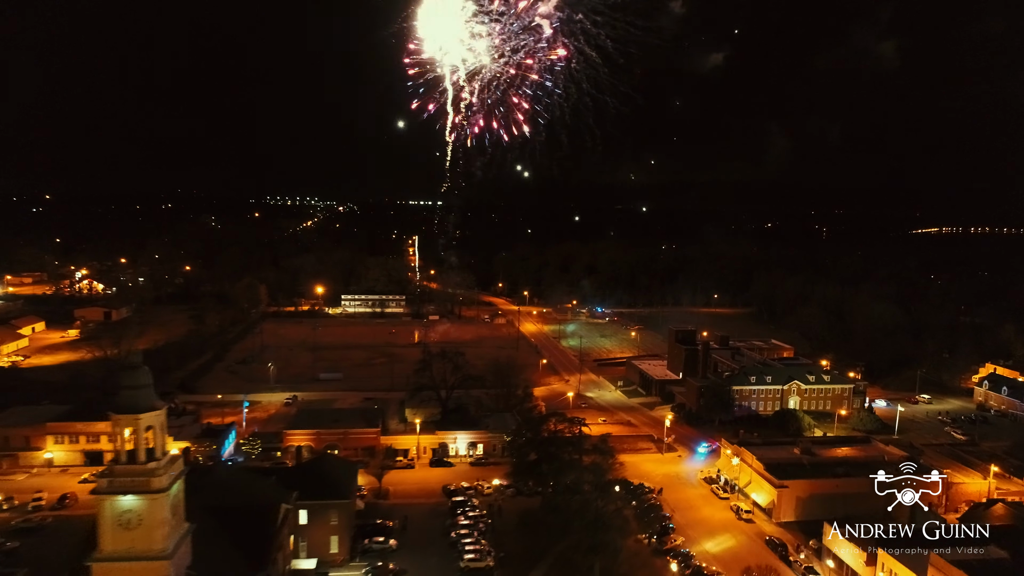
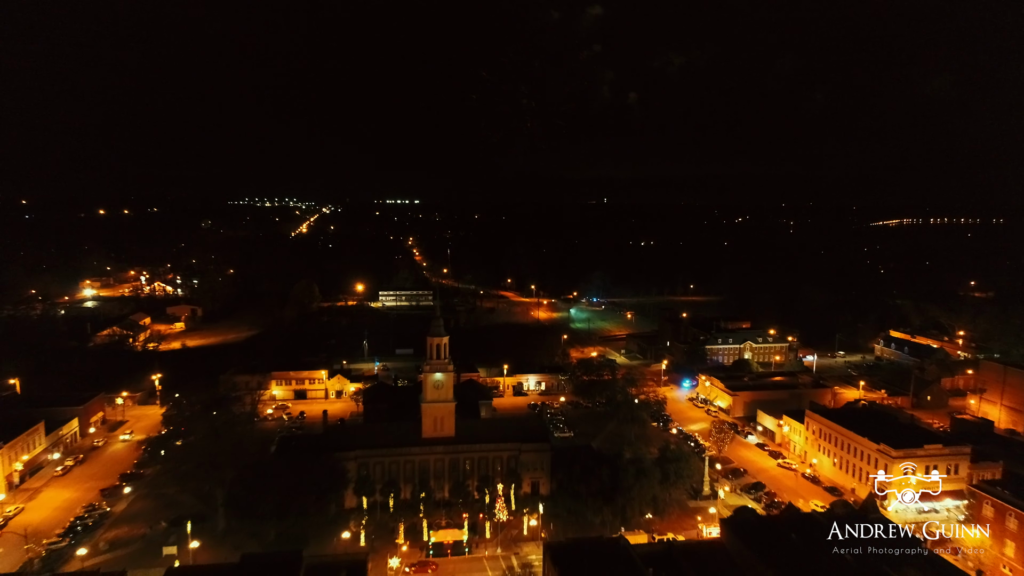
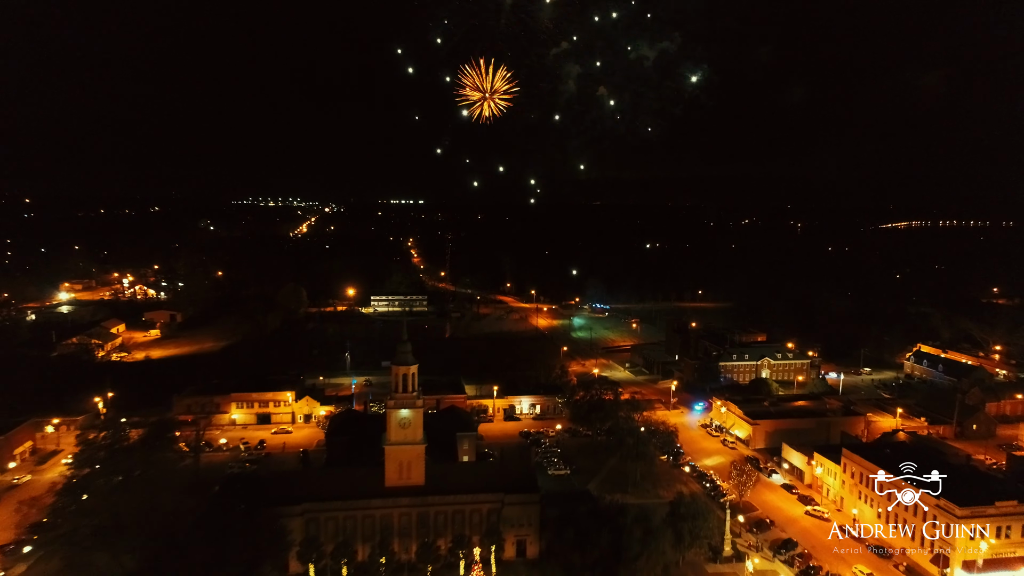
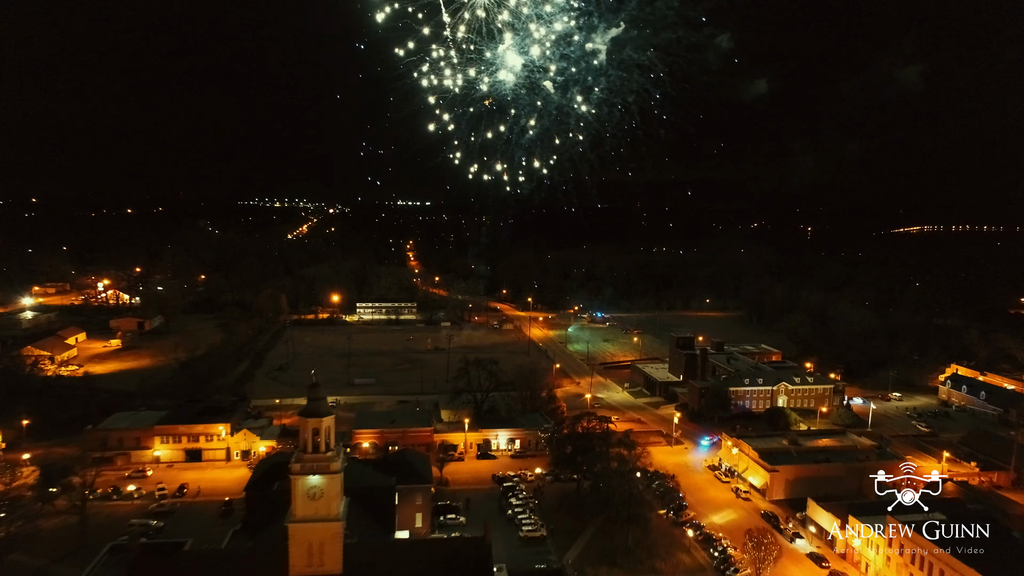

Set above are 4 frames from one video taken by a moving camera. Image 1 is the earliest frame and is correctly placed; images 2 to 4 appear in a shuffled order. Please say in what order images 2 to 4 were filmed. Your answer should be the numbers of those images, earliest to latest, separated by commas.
4, 3, 2
